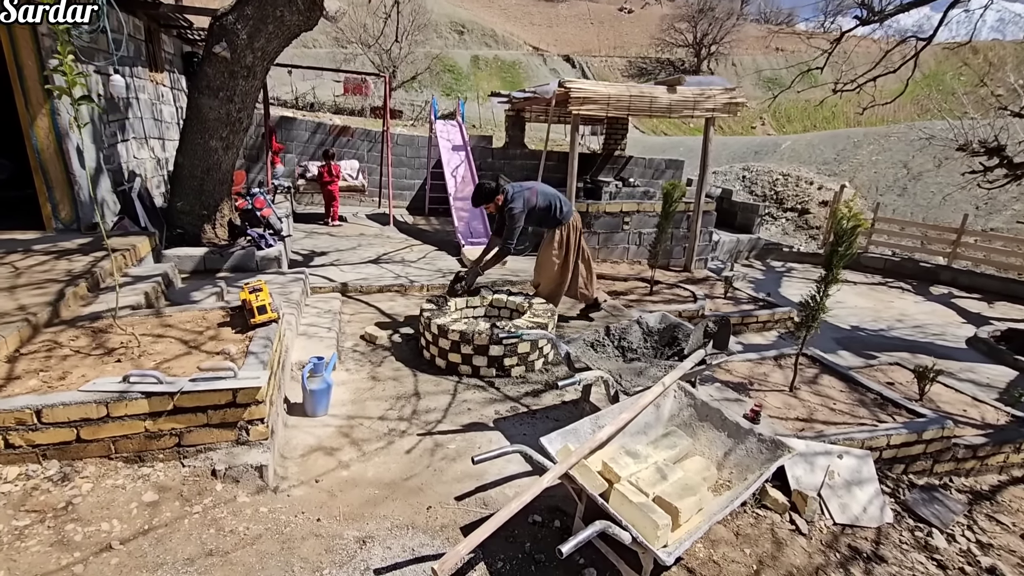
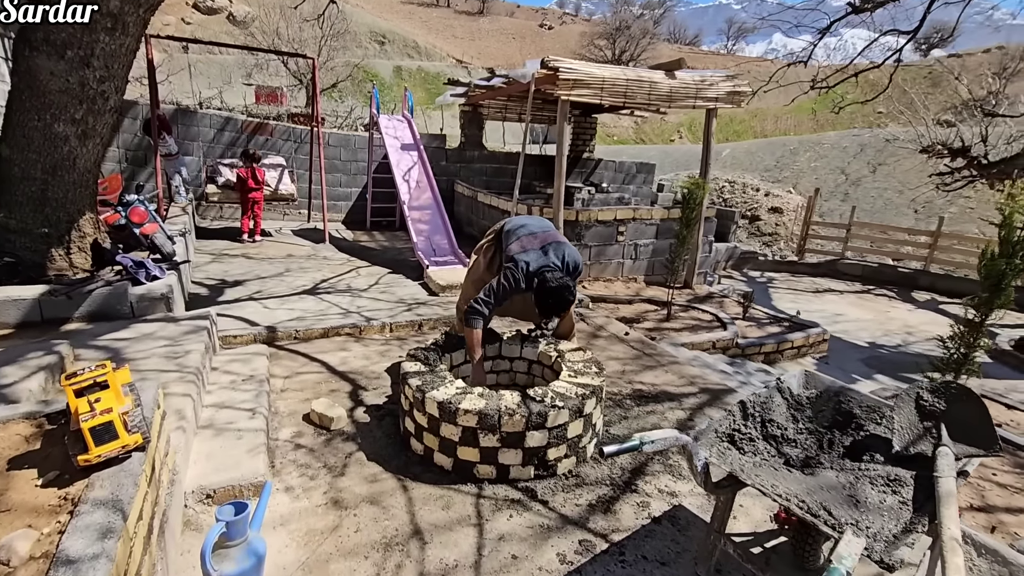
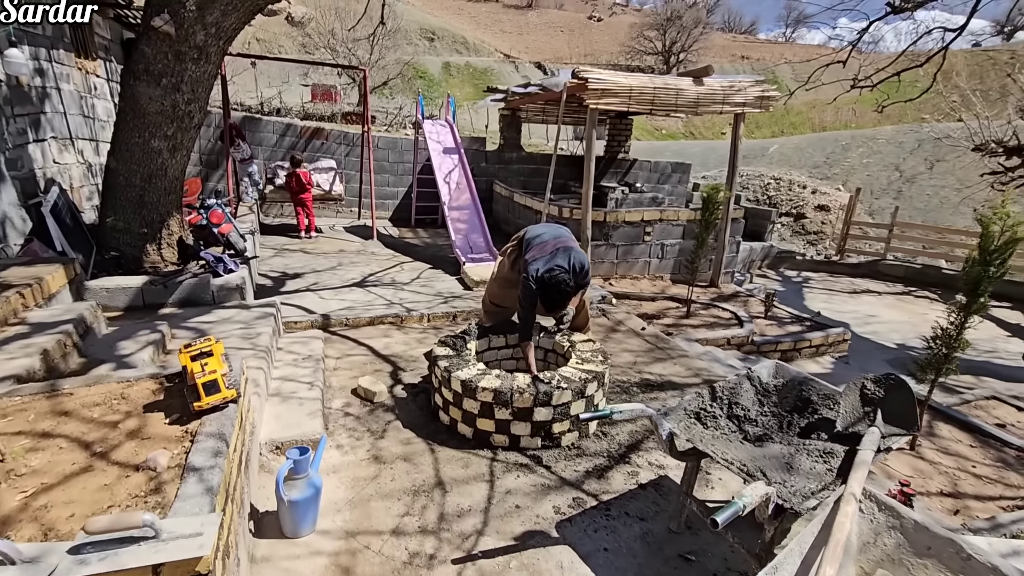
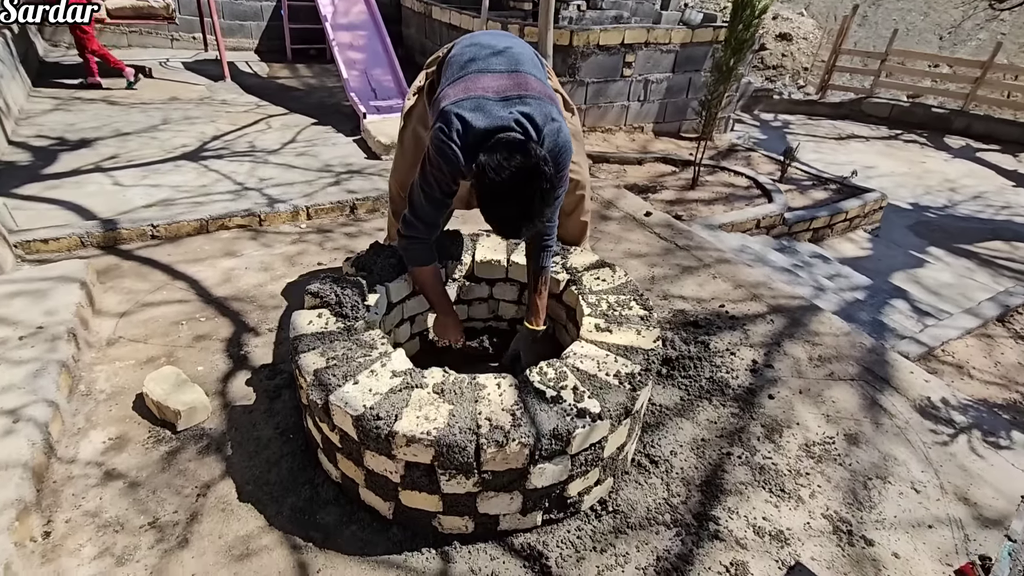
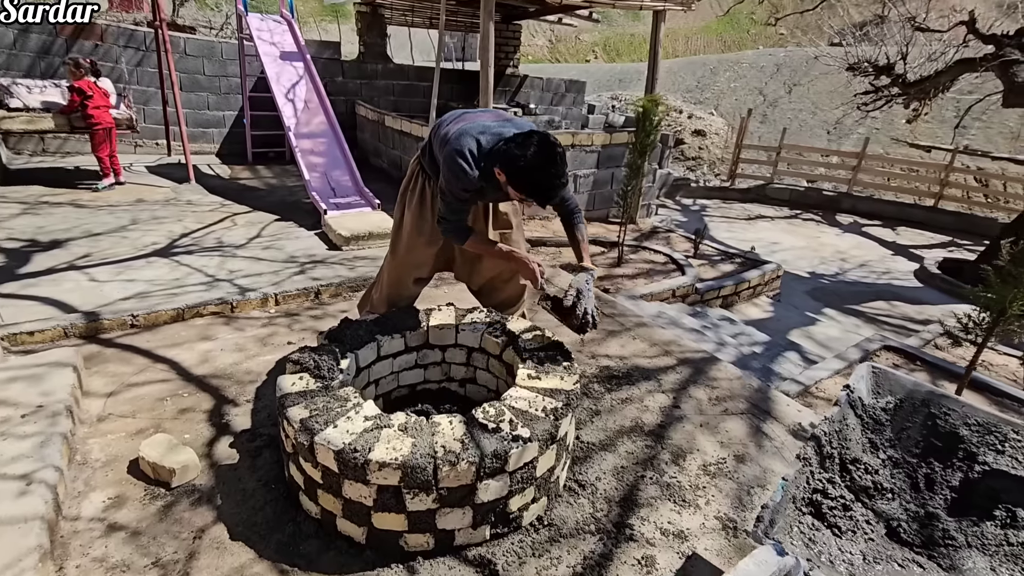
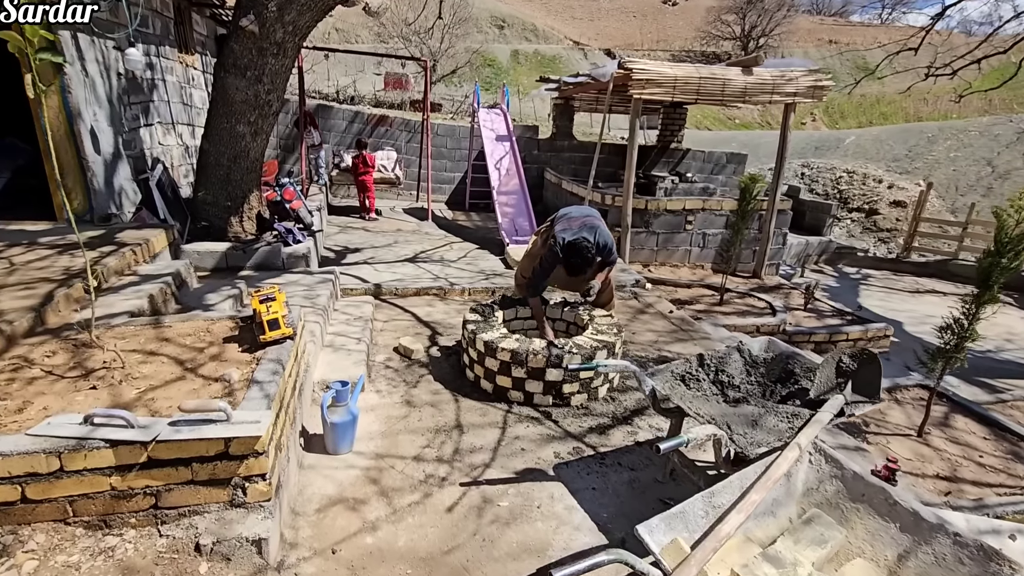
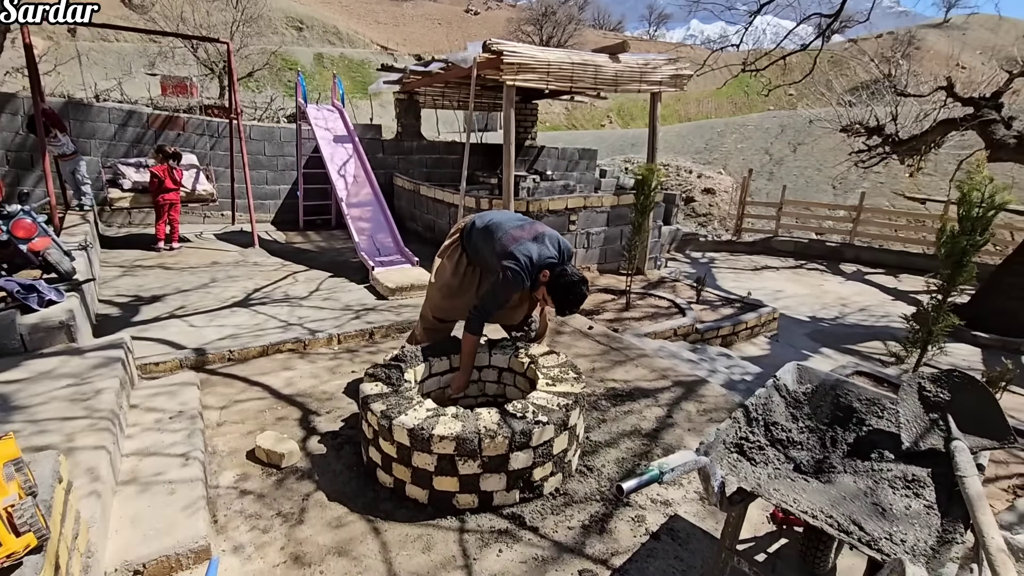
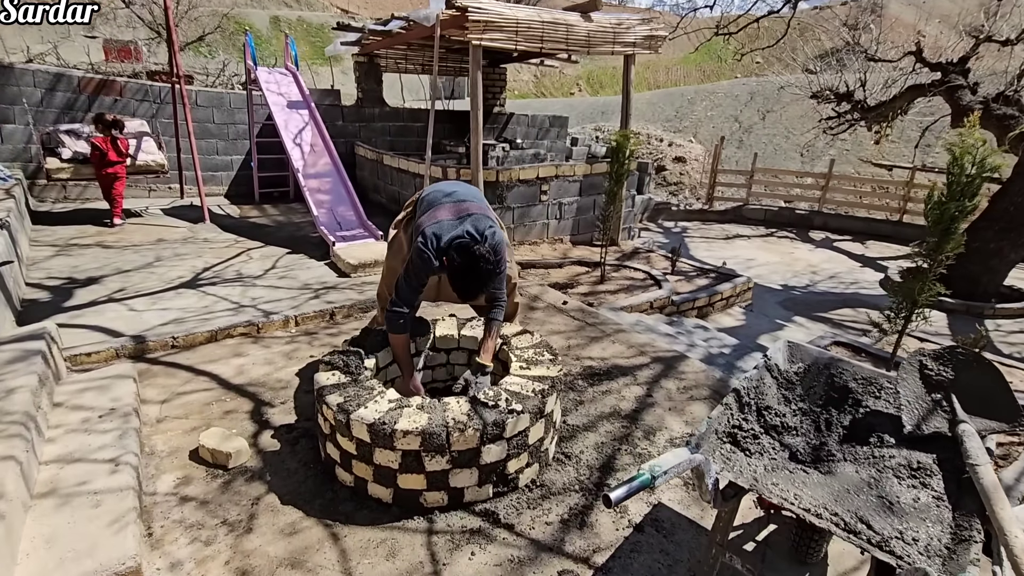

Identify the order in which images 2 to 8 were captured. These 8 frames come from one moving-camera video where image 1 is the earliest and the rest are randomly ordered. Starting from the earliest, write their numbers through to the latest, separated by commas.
6, 3, 2, 7, 8, 5, 4
